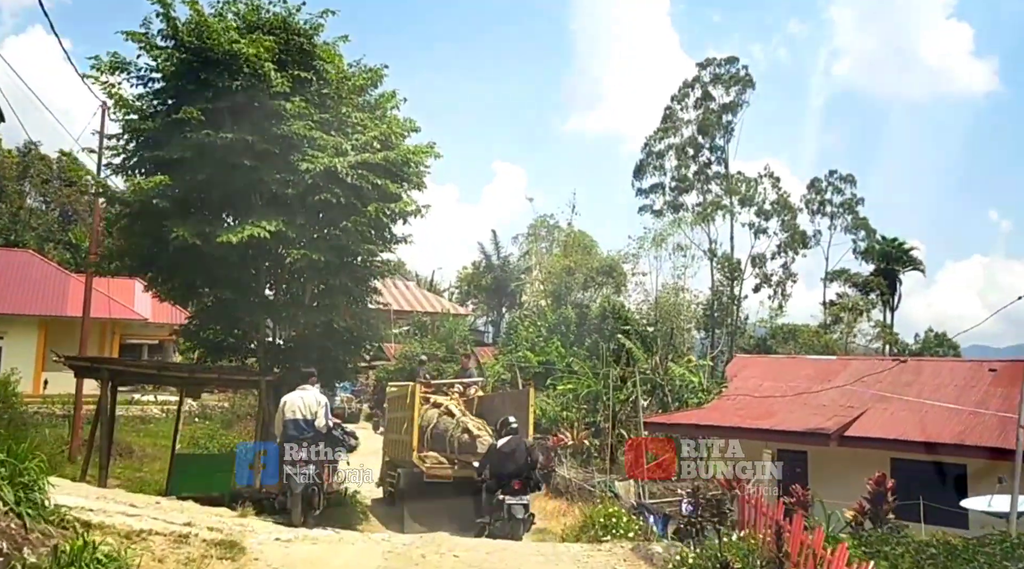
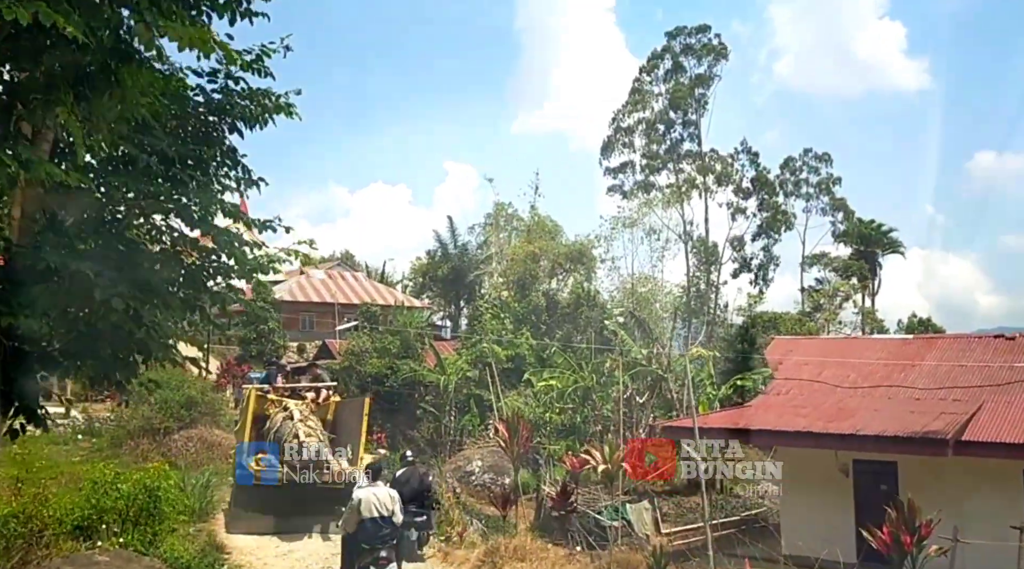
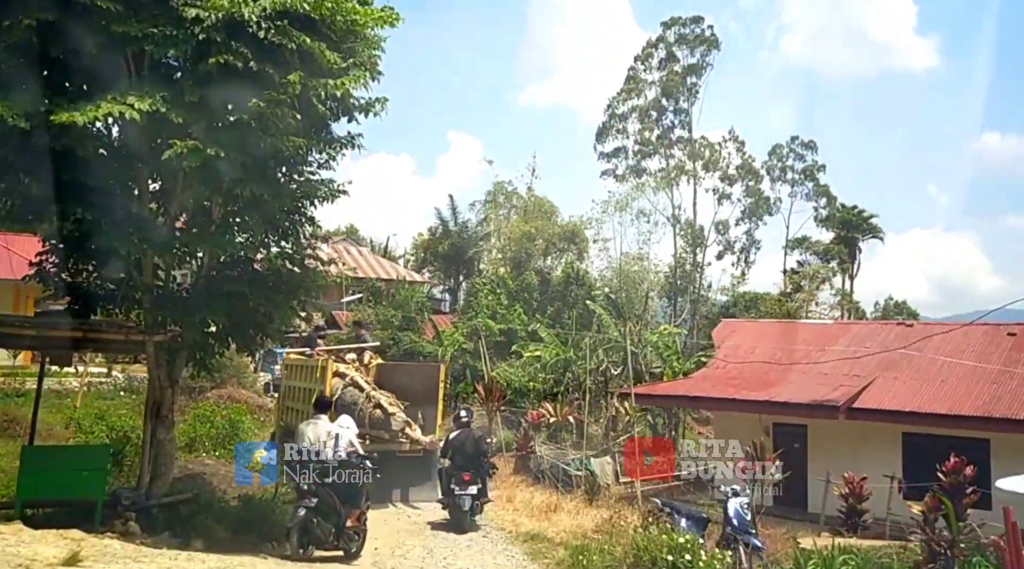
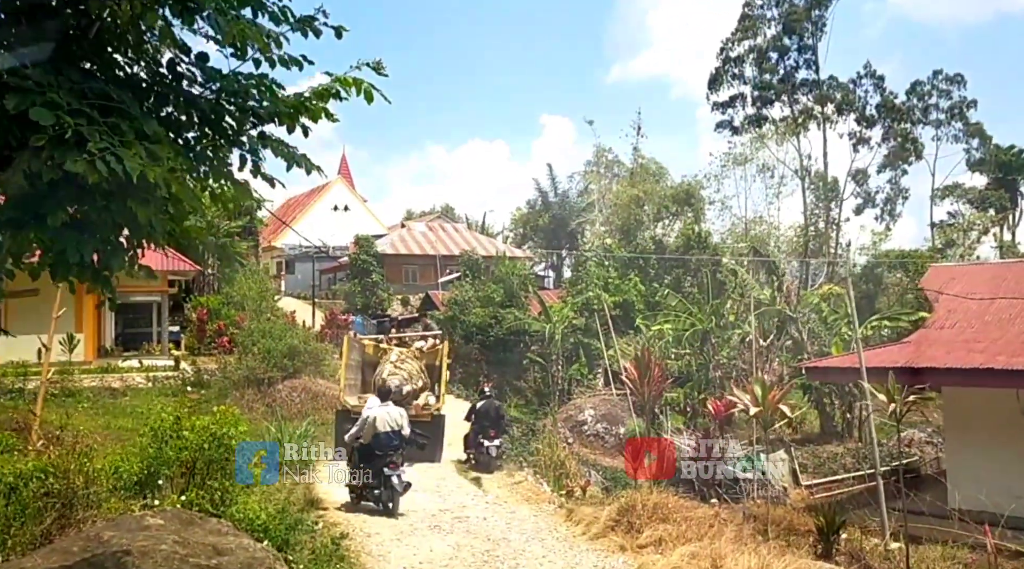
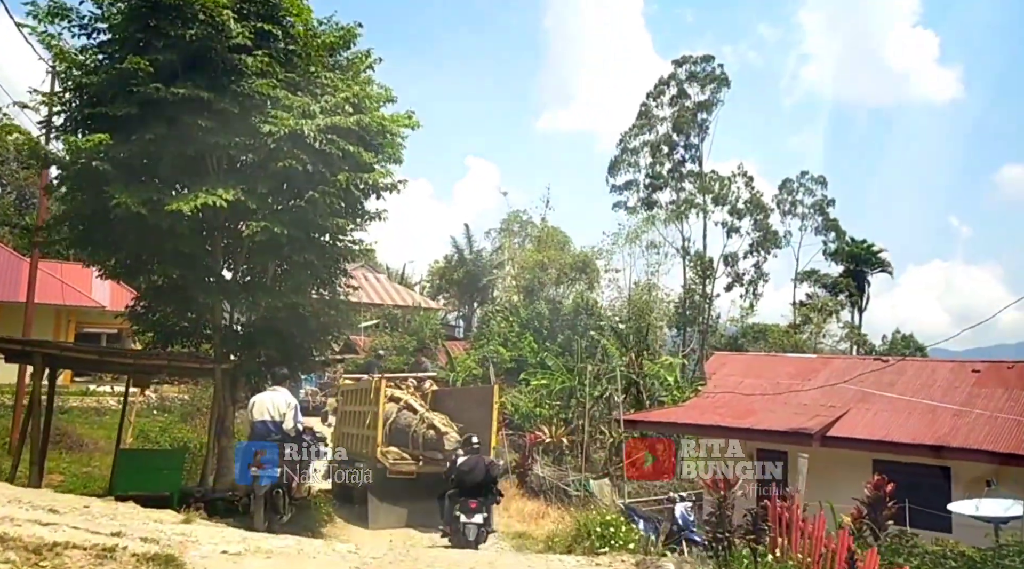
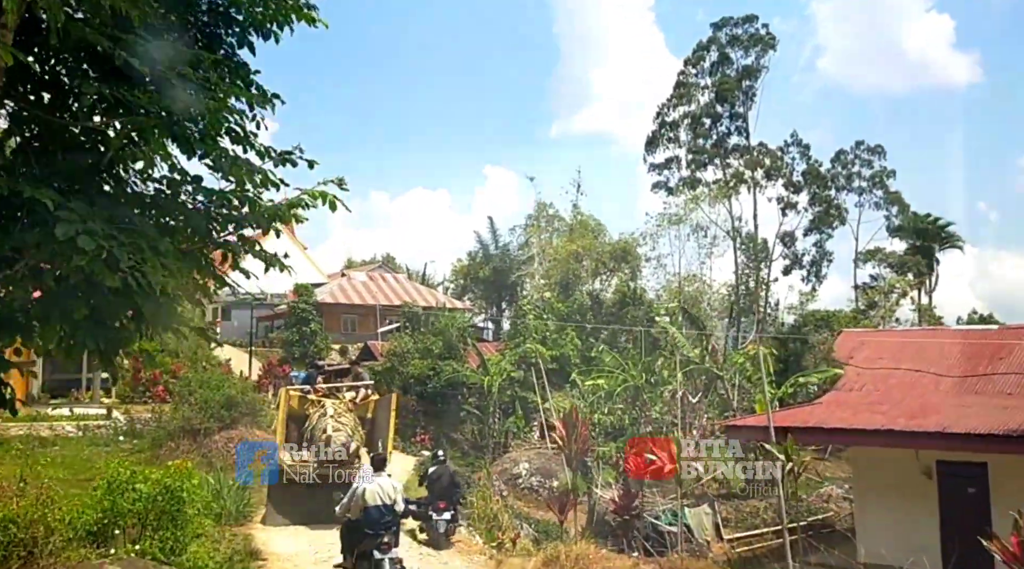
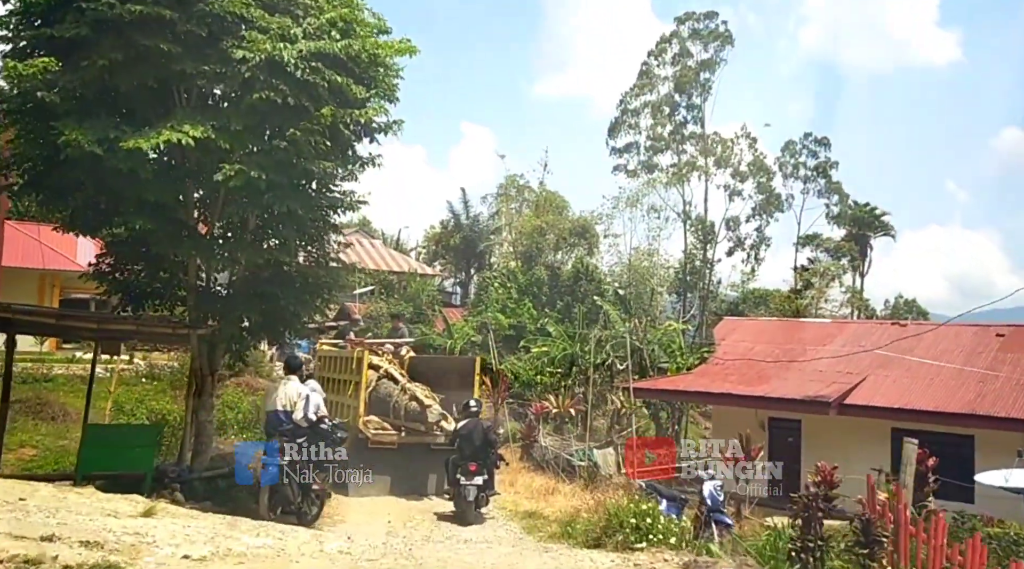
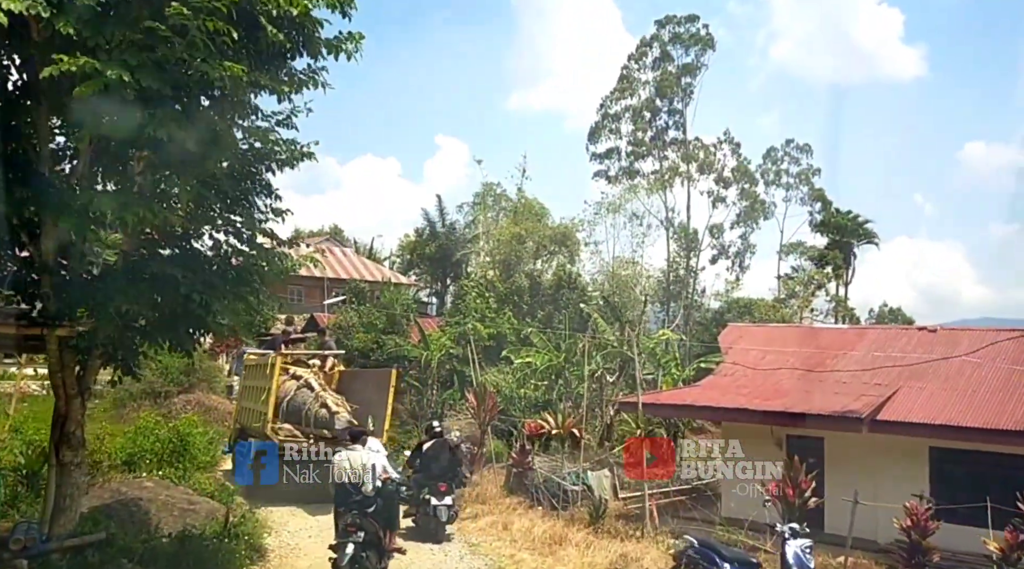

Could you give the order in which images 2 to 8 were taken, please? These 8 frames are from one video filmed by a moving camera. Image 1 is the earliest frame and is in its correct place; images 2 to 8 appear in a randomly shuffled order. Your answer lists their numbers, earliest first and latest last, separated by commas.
5, 7, 3, 8, 2, 6, 4
